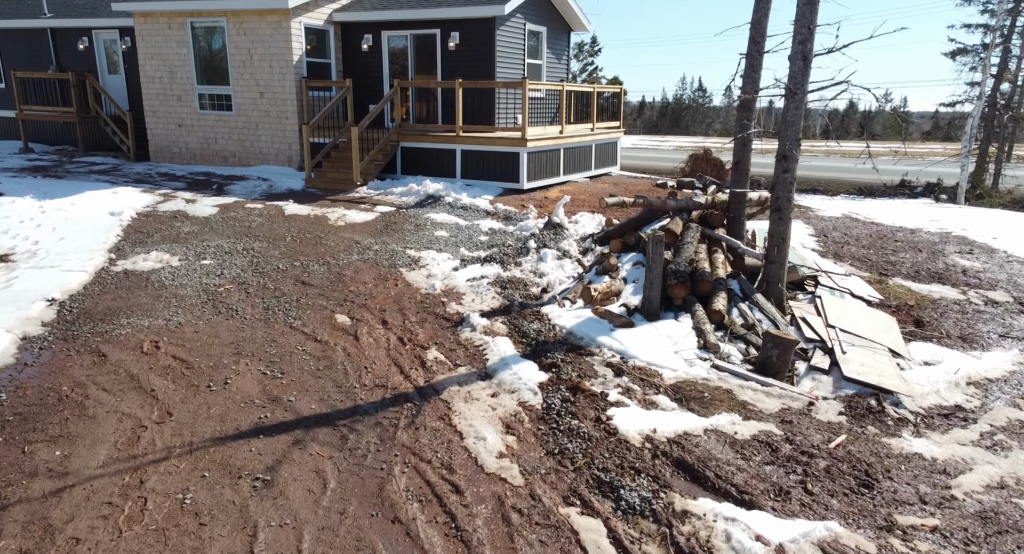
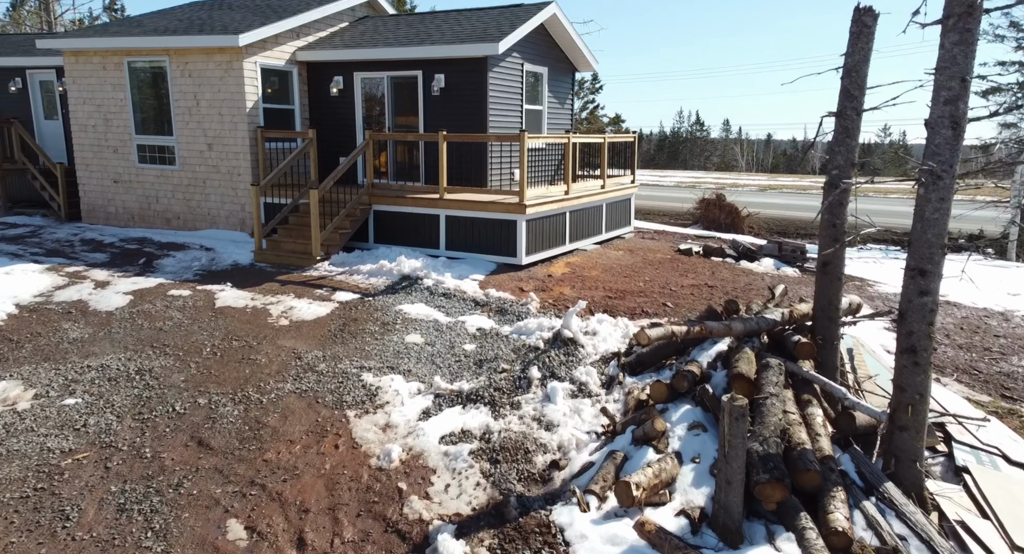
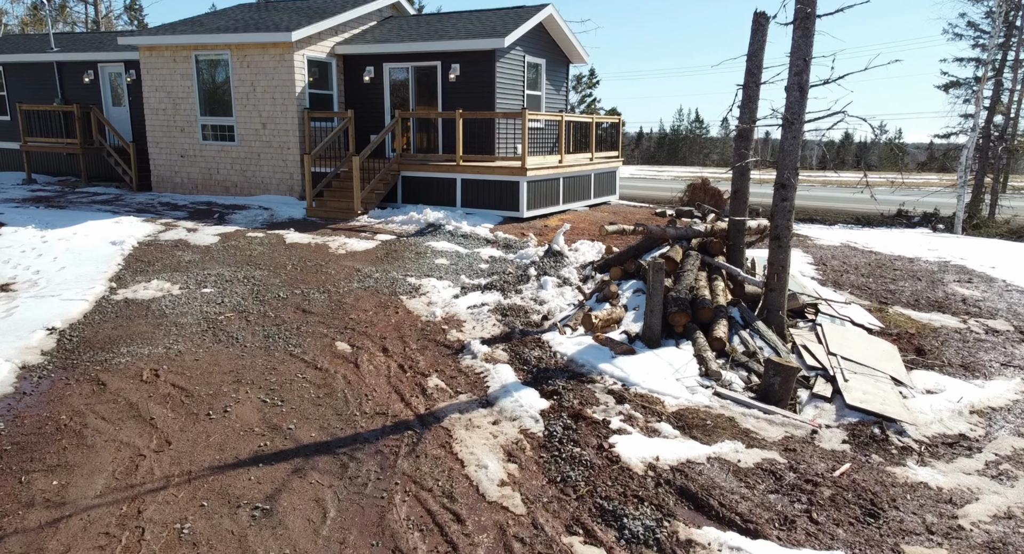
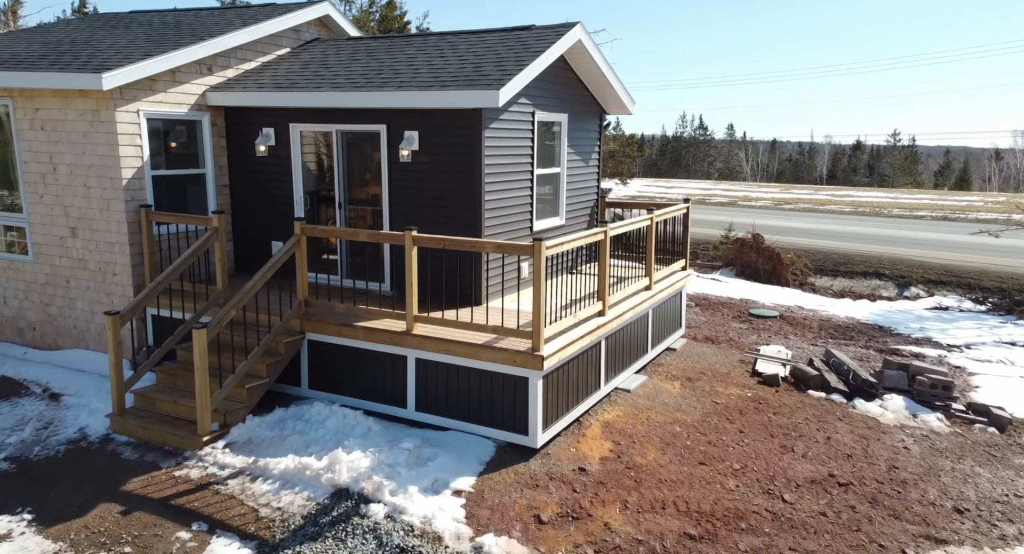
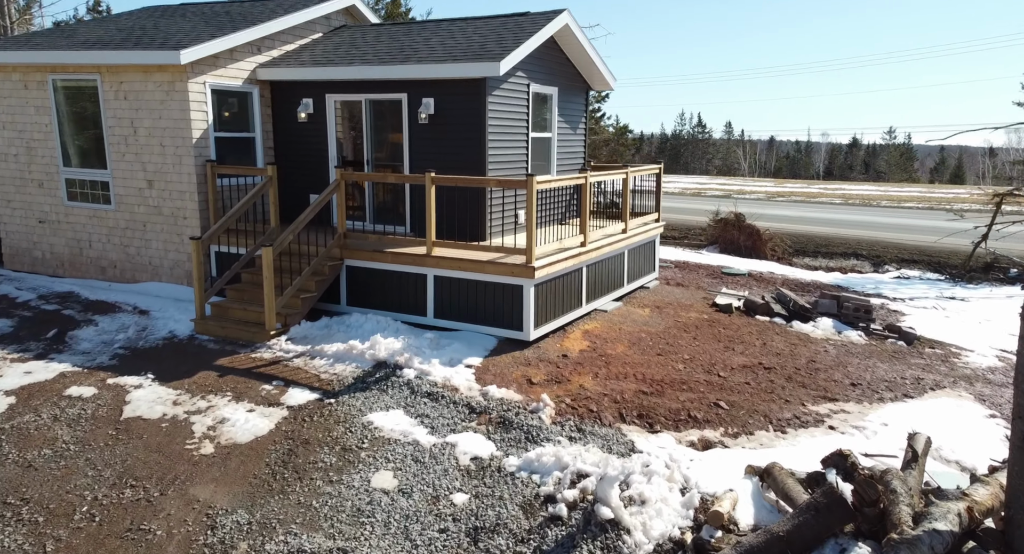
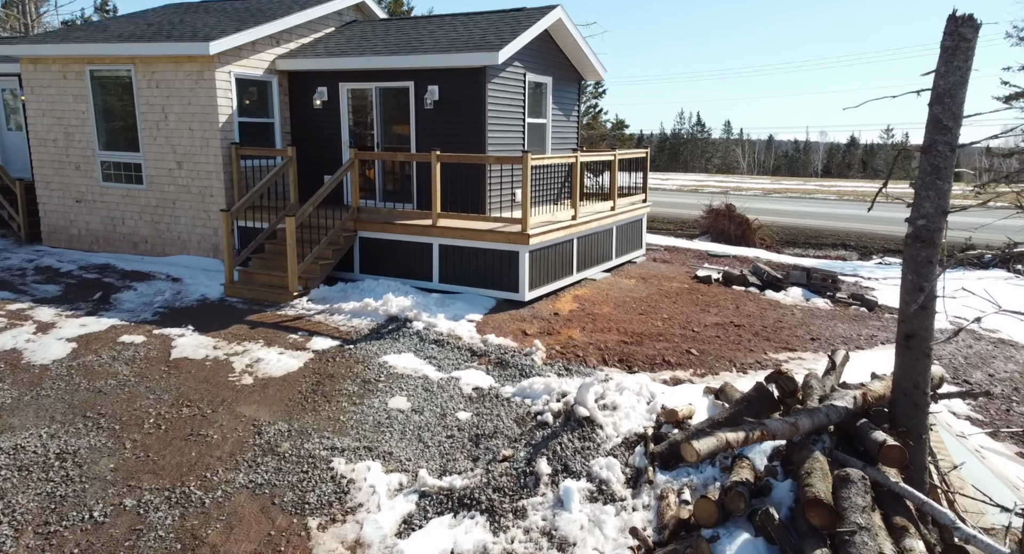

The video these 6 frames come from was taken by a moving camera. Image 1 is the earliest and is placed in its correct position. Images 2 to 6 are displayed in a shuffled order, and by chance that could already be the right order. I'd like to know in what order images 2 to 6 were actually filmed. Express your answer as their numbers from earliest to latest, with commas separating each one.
3, 2, 6, 5, 4
